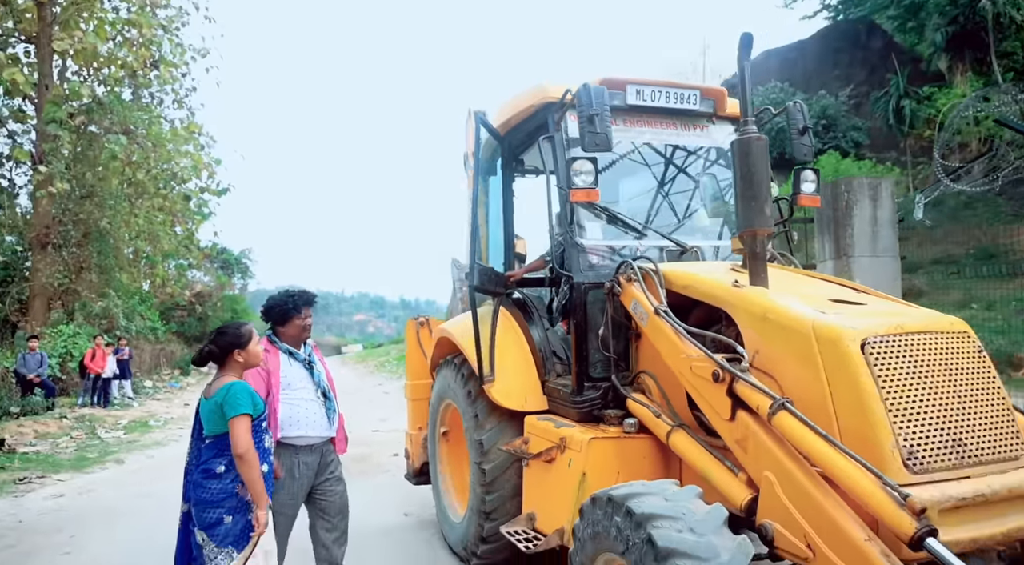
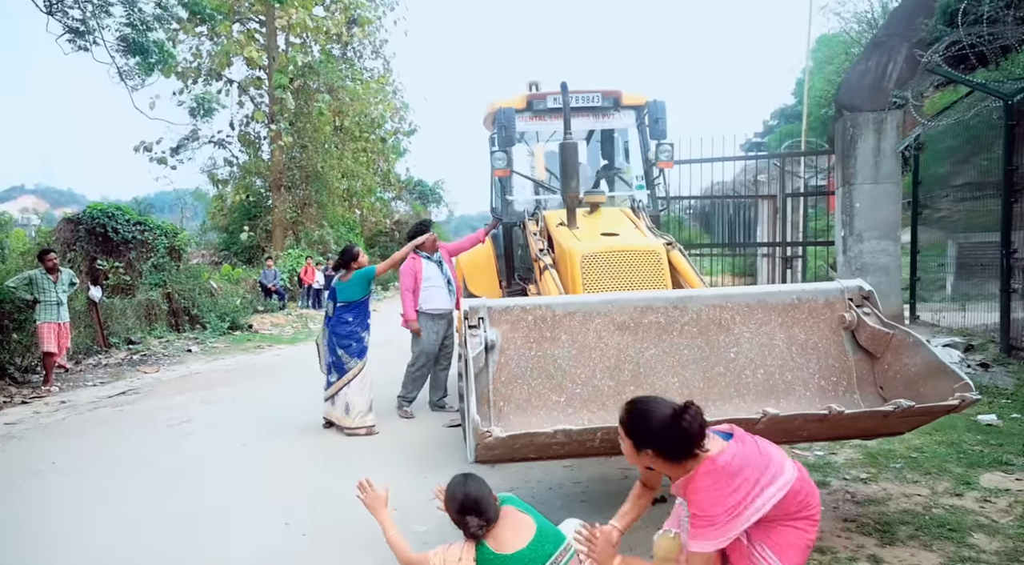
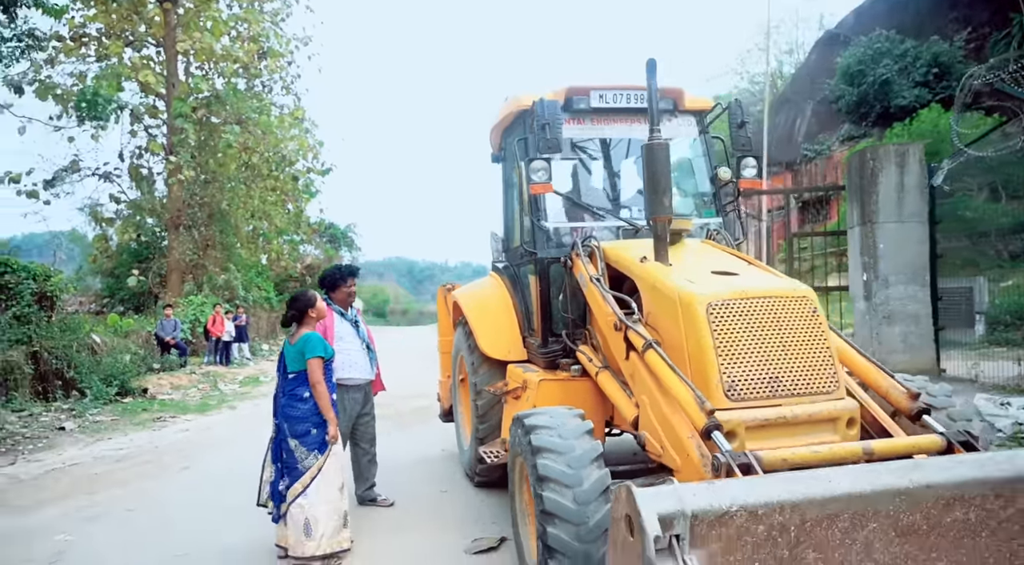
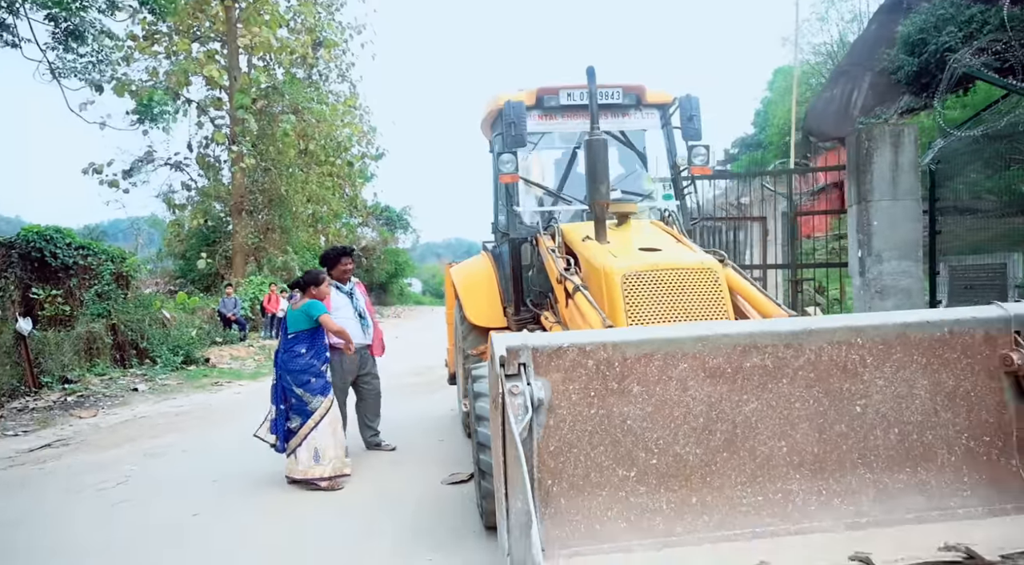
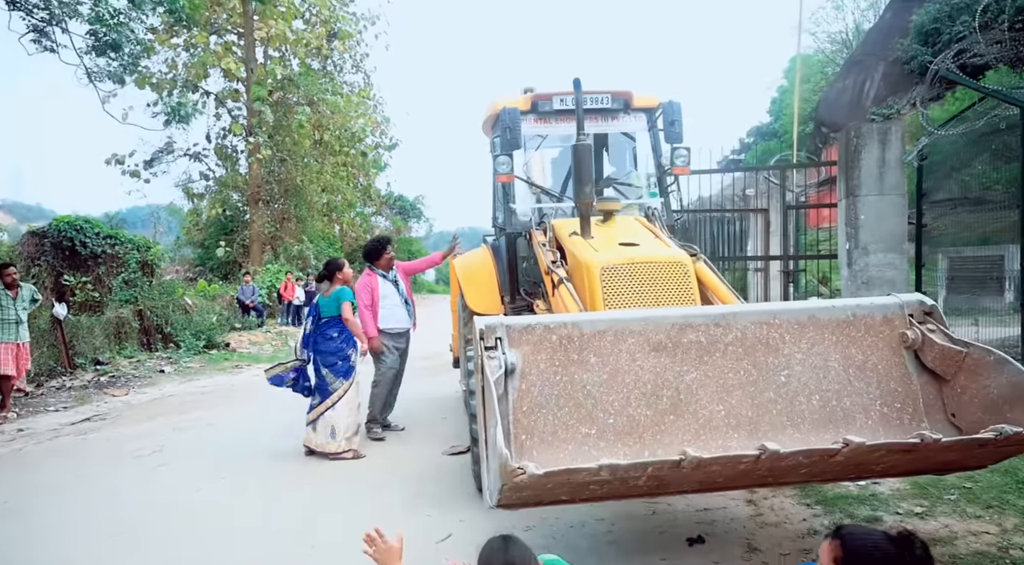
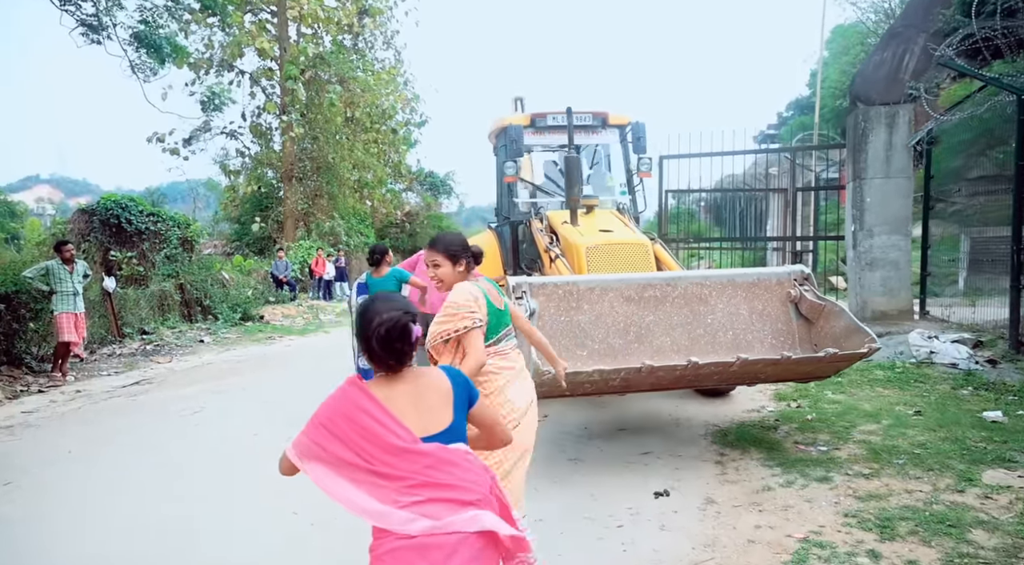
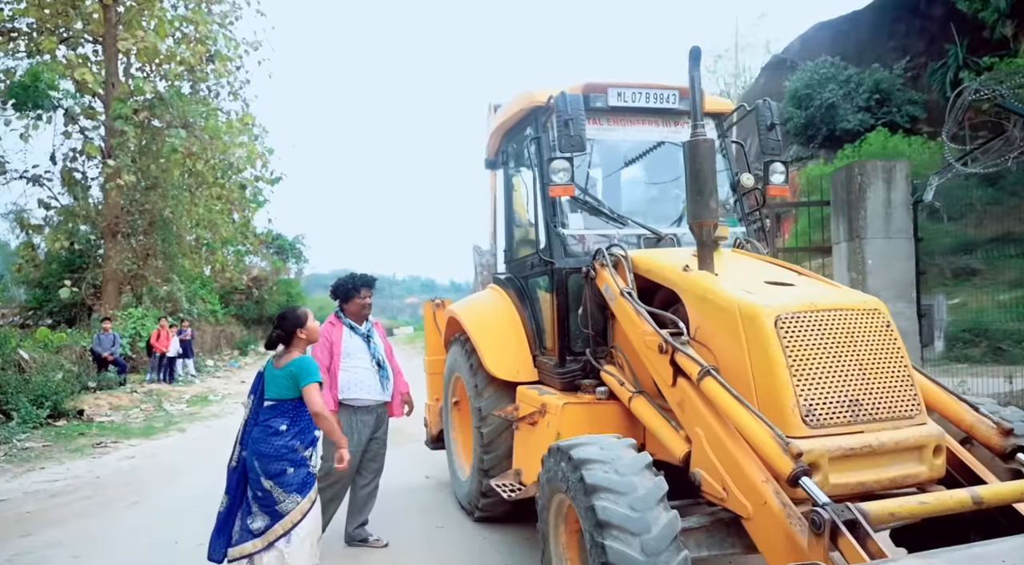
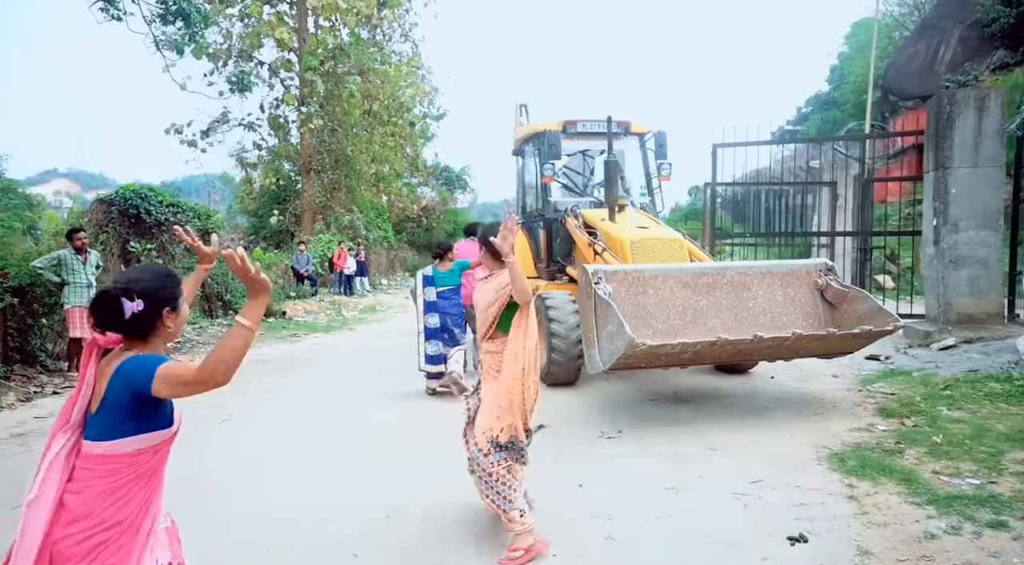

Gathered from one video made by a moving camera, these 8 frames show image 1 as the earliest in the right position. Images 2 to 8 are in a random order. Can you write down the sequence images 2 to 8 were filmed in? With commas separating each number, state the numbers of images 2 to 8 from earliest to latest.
7, 3, 4, 5, 2, 6, 8
